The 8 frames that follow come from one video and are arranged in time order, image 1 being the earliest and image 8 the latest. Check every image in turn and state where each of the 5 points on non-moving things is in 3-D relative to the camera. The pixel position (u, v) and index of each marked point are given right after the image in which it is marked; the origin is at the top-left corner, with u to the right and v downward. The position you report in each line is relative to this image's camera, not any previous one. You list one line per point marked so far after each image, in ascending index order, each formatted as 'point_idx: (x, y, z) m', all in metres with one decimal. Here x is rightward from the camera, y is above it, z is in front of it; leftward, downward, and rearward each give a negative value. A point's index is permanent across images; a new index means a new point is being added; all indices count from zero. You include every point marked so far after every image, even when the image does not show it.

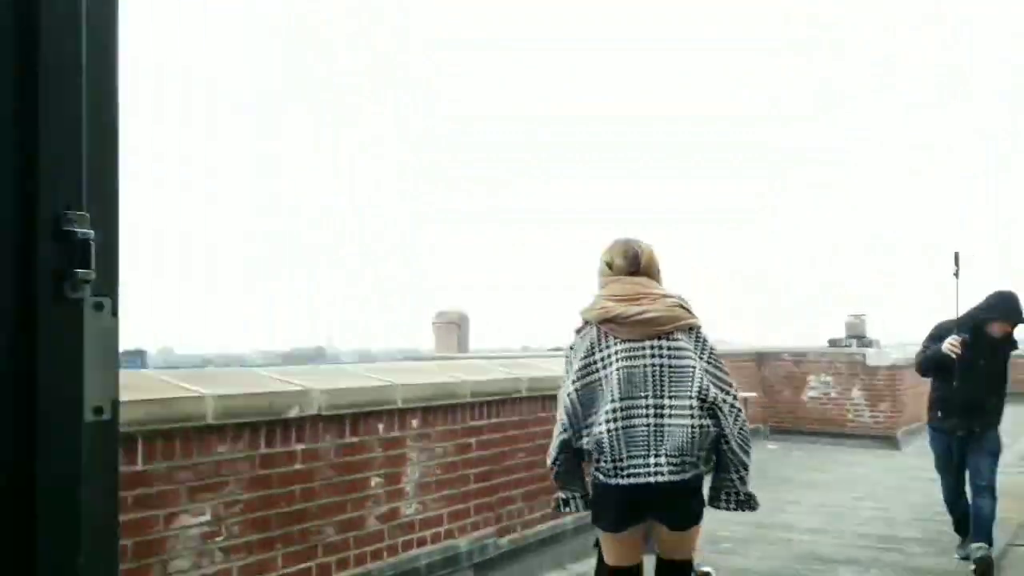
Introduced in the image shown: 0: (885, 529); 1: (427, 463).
0: (+2.6, -1.7, +6.9) m
1: (-0.4, -0.8, +4.5) m
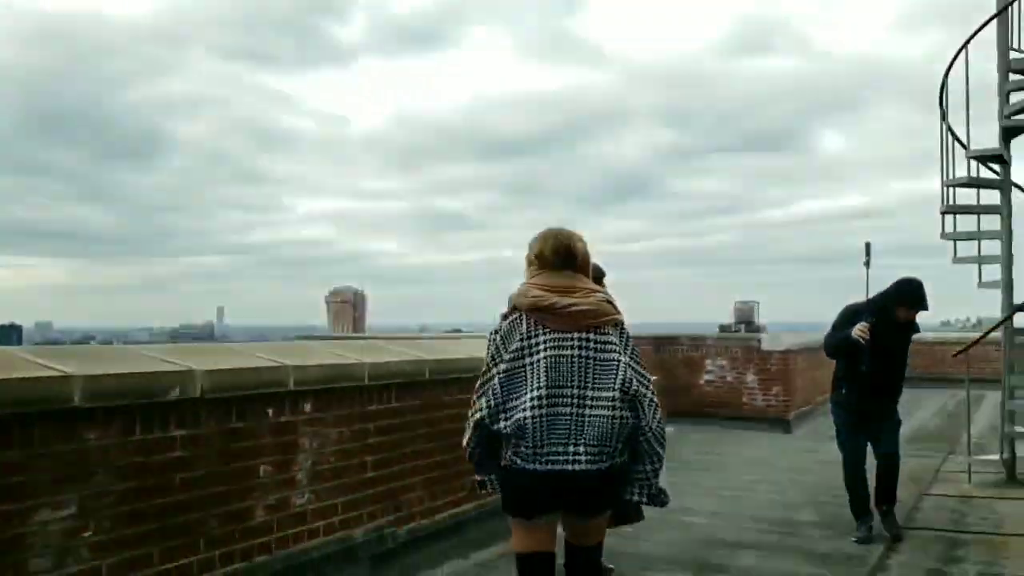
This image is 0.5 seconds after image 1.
0: (+1.9, -1.6, +6.9) m
1: (-0.8, -0.7, +4.2) m
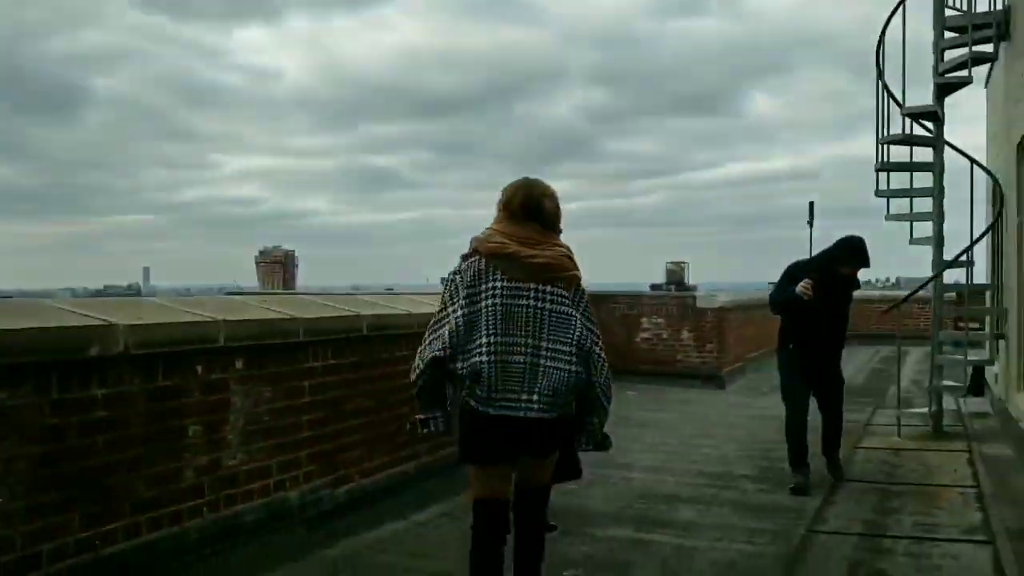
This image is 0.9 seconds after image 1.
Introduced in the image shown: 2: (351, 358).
0: (+1.5, -1.3, +7.0) m
1: (-1.1, -0.5, +4.0) m
2: (-0.8, -0.3, +4.6) m
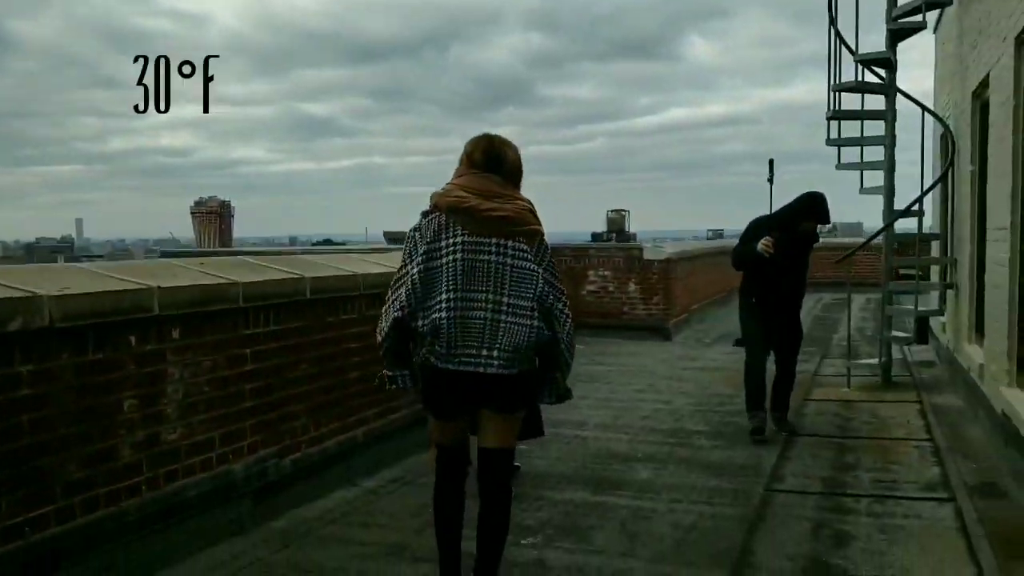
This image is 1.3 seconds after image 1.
0: (+1.1, -0.9, +6.9) m
1: (-1.2, -0.4, +3.8) m
2: (-1.0, -0.2, +4.4) m
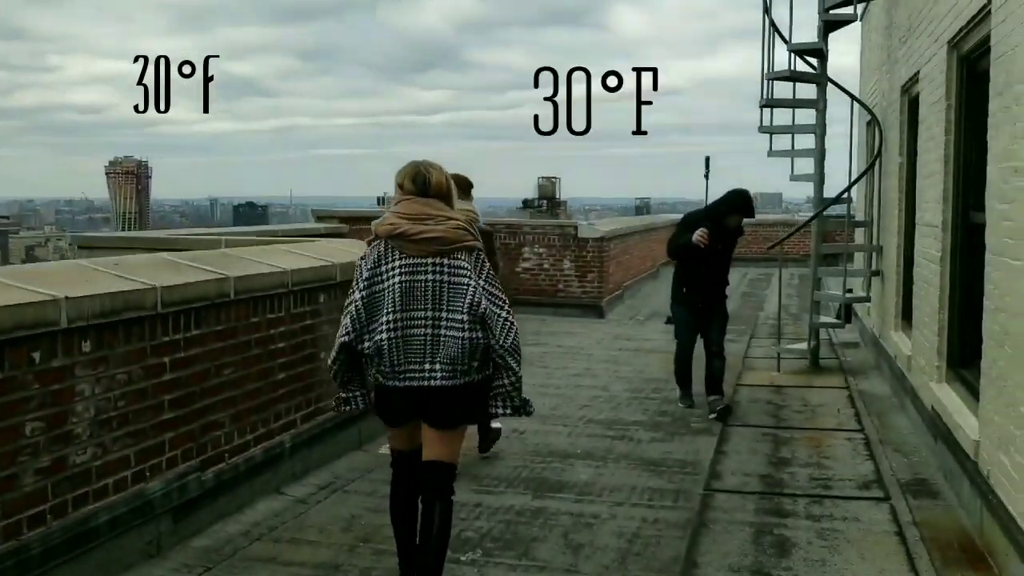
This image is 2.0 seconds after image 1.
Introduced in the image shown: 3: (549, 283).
0: (+0.7, -0.9, +6.8) m
1: (-1.5, -0.4, +3.5) m
2: (-1.2, -0.2, +4.1) m
3: (+0.5, +0.1, +12.7) m
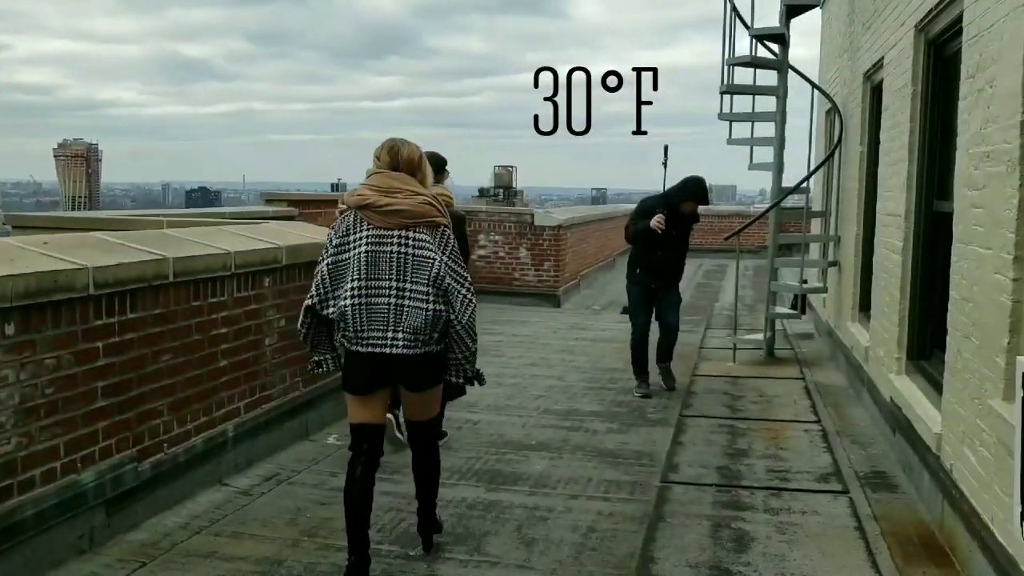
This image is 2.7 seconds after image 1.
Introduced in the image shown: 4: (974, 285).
0: (+0.4, -0.8, +6.7) m
1: (-1.6, -0.3, +3.3) m
2: (-1.4, -0.1, +3.9) m
3: (-0.1, +0.2, +12.6) m
4: (+1.7, 0.0, +3.7) m
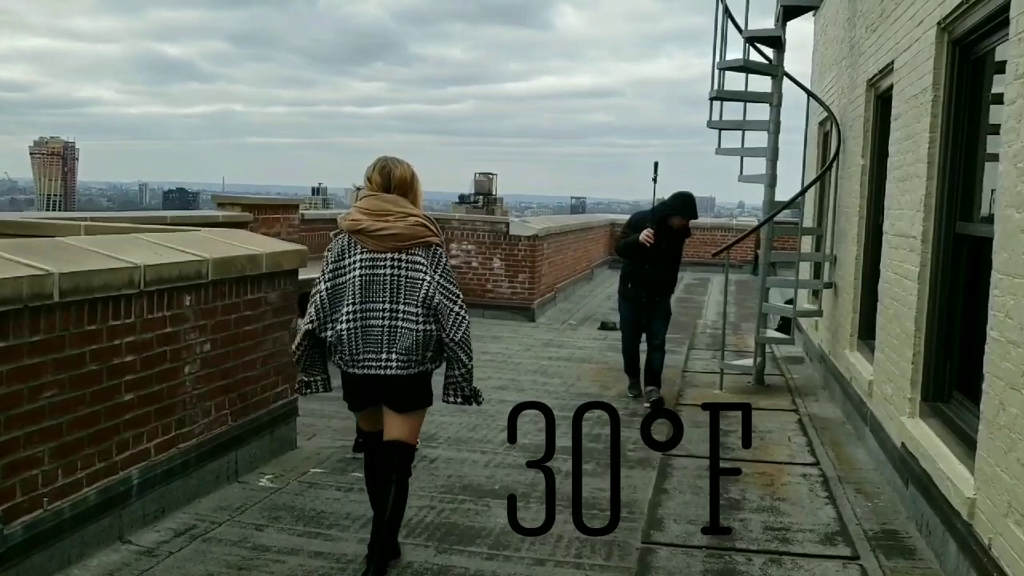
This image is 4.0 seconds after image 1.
0: (+0.1, -0.9, +6.0) m
1: (-1.8, -0.4, +2.6) m
2: (-1.6, -0.2, +3.2) m
3: (-0.4, +0.1, +11.9) m
4: (+1.6, -0.1, +3.0) m
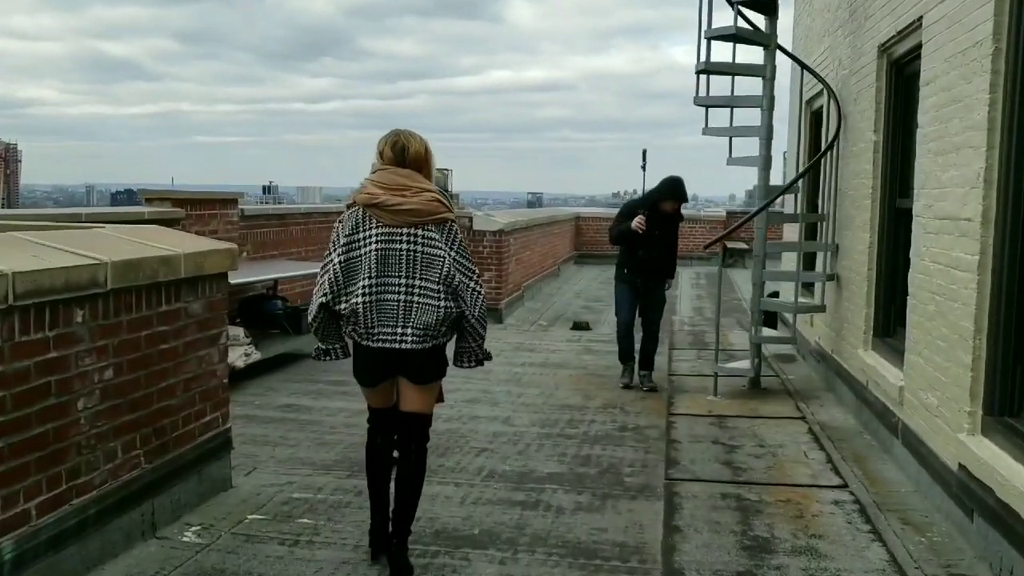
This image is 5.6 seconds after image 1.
0: (0.0, -0.9, +5.2) m
1: (-1.7, -0.4, +1.7) m
2: (-1.6, -0.2, +2.3) m
3: (-0.8, +0.1, +11.0) m
4: (+1.6, -0.1, +2.3) m
